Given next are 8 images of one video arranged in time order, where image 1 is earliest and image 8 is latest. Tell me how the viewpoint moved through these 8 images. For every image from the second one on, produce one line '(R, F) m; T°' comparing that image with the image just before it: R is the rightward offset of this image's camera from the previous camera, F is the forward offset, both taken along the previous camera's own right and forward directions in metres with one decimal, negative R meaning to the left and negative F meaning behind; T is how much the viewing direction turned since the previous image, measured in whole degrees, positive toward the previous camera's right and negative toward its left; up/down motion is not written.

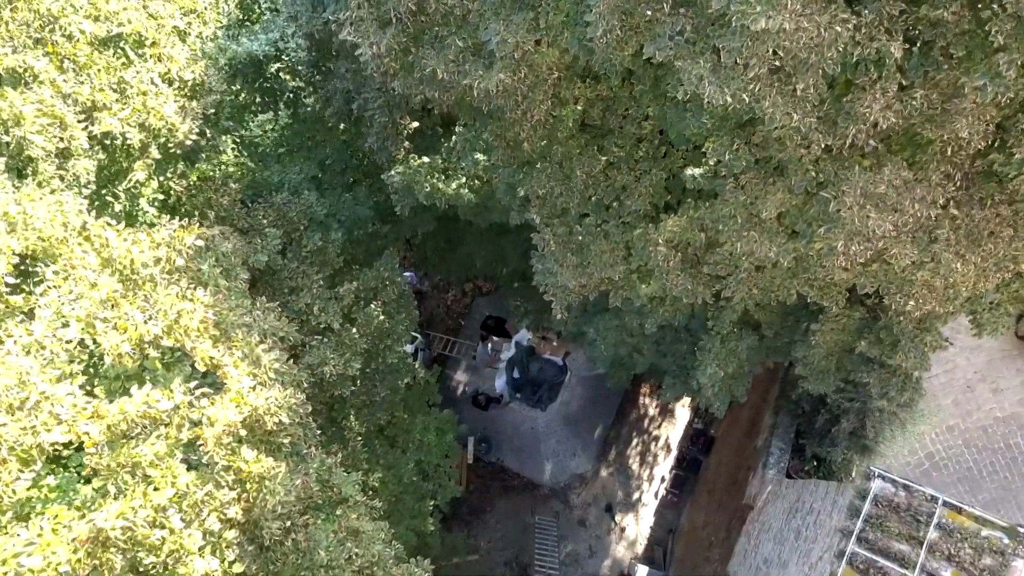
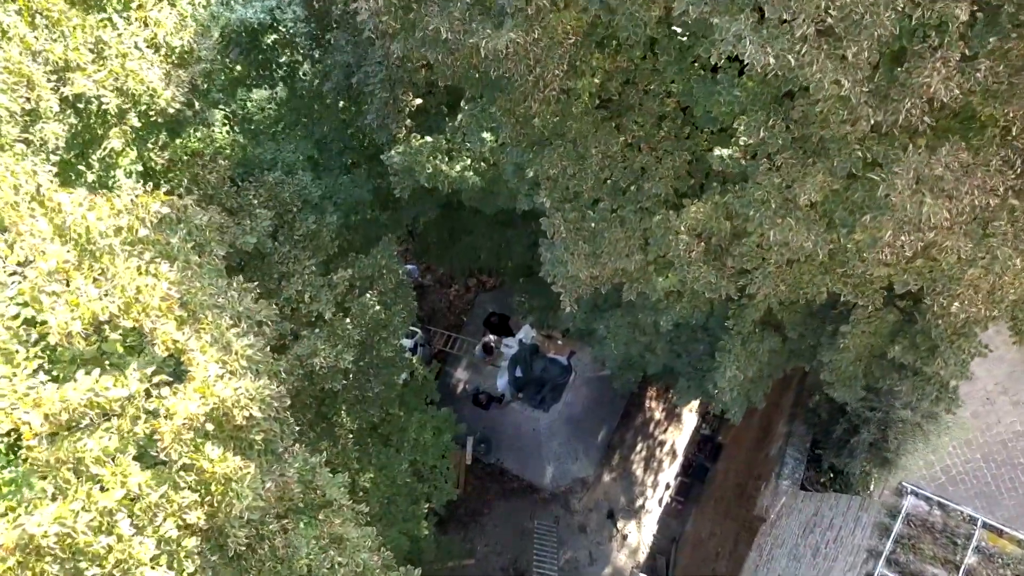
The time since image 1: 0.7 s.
(0.0, +0.7) m; 0°
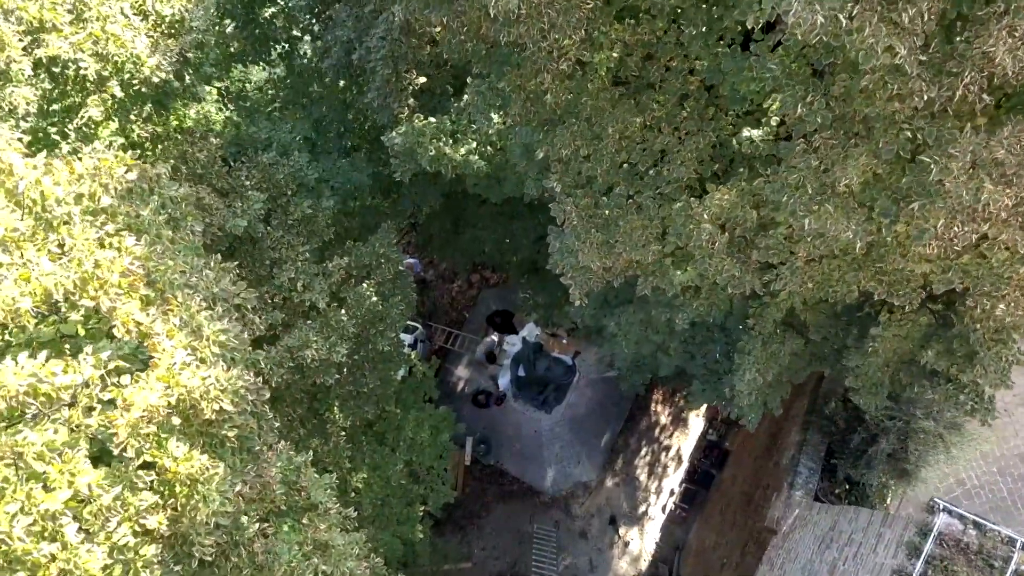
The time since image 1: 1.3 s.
(0.0, +0.6) m; 0°
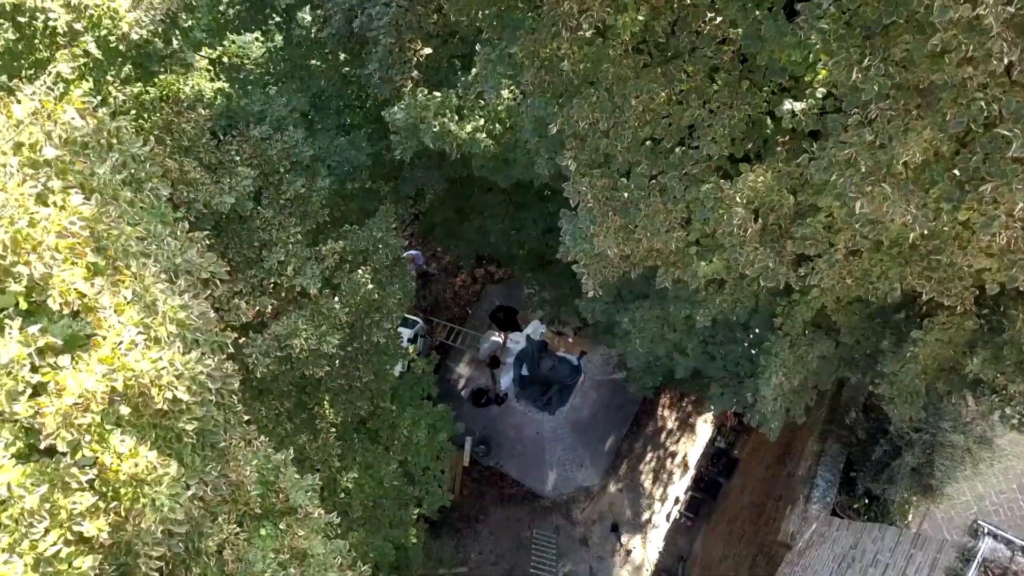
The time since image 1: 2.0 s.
(0.0, +0.7) m; 0°
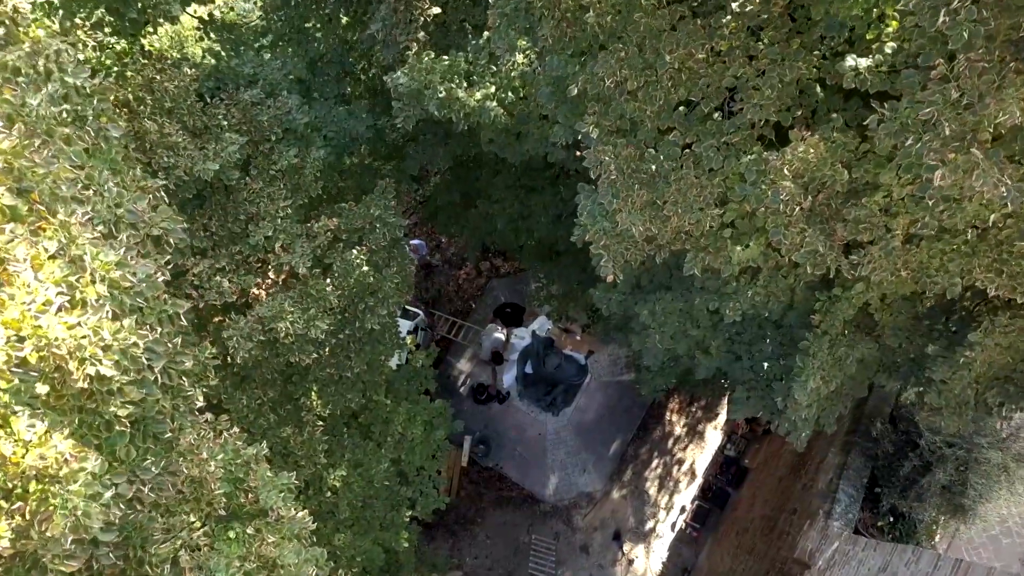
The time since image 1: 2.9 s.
(0.0, +0.7) m; 0°
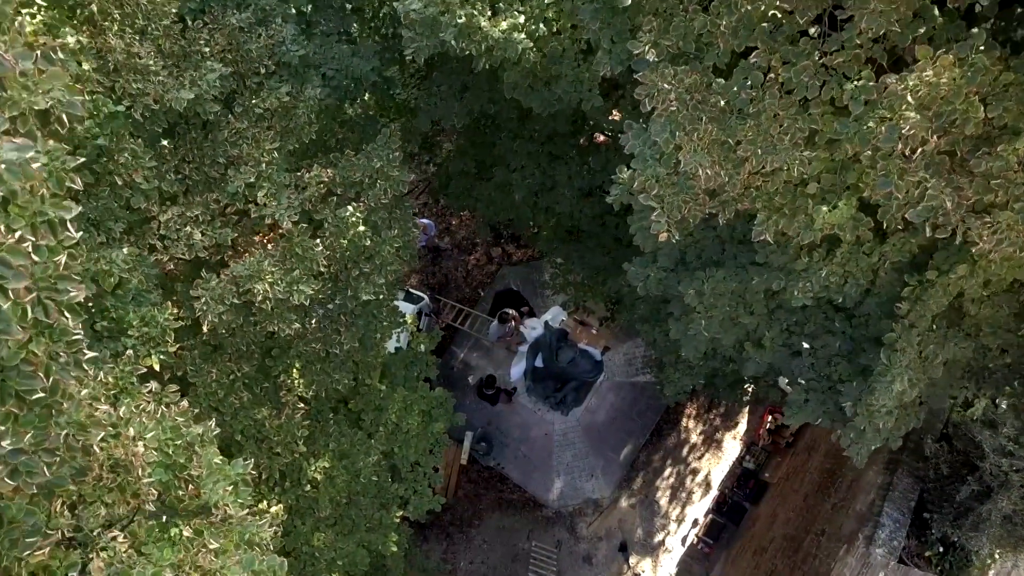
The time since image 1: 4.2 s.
(-0.1, +1.1) m; -1°
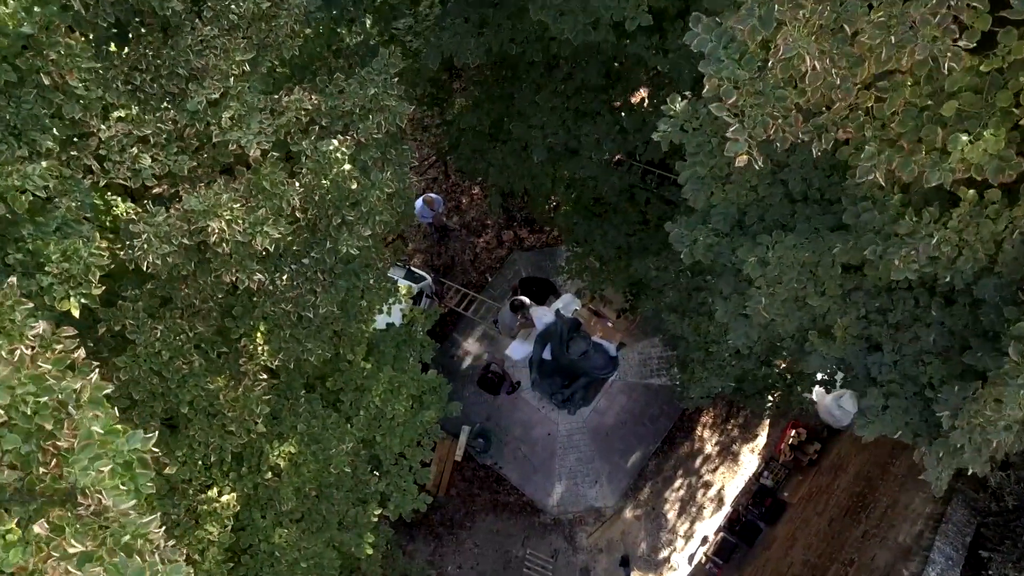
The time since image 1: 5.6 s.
(0.0, +1.2) m; -1°
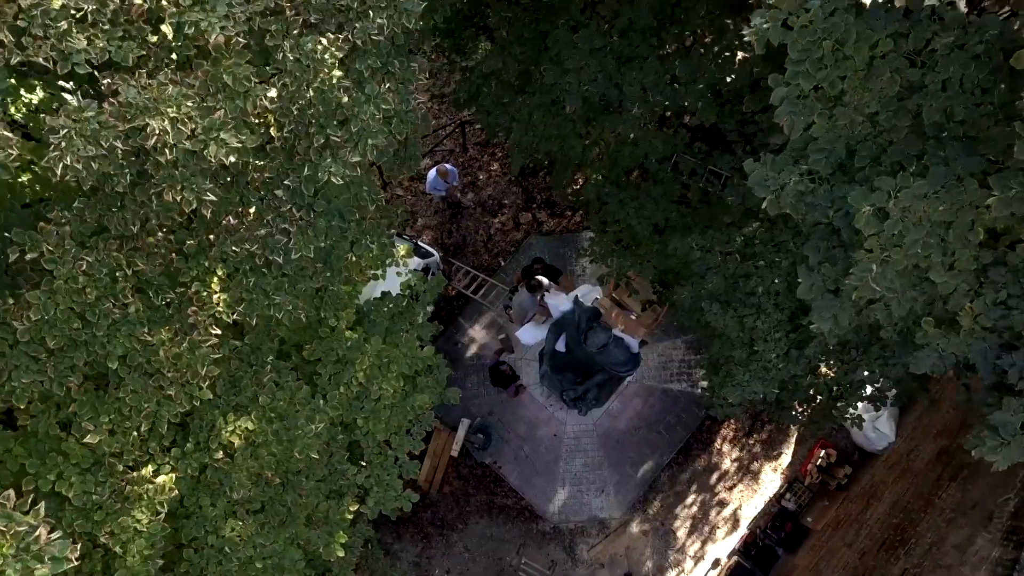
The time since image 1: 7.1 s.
(0.0, +1.2) m; -1°
